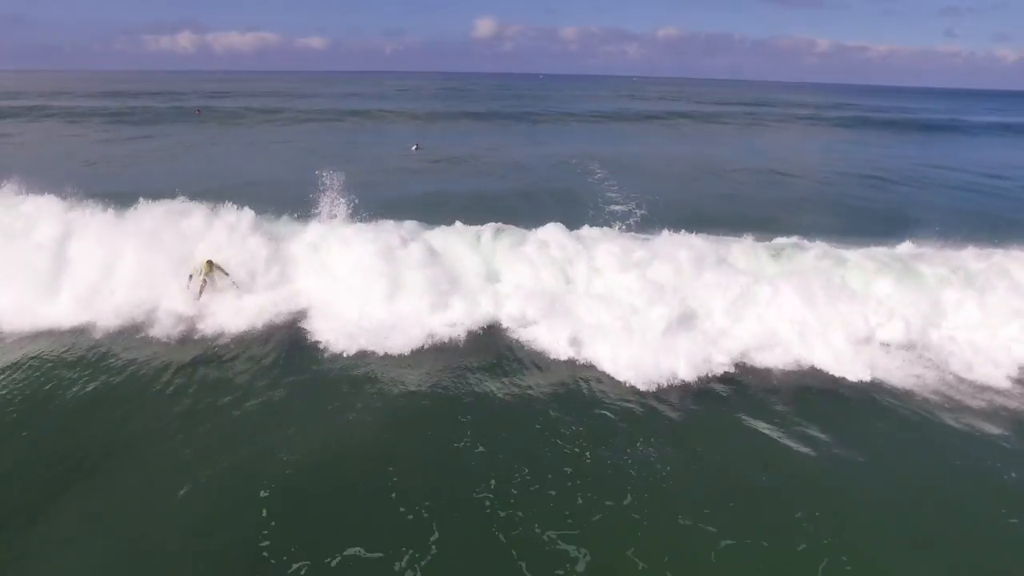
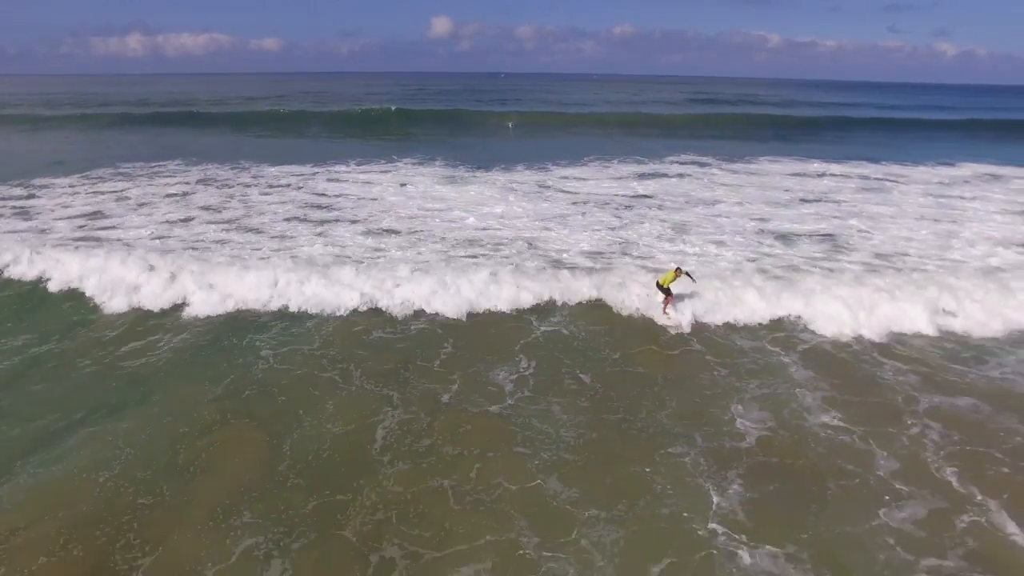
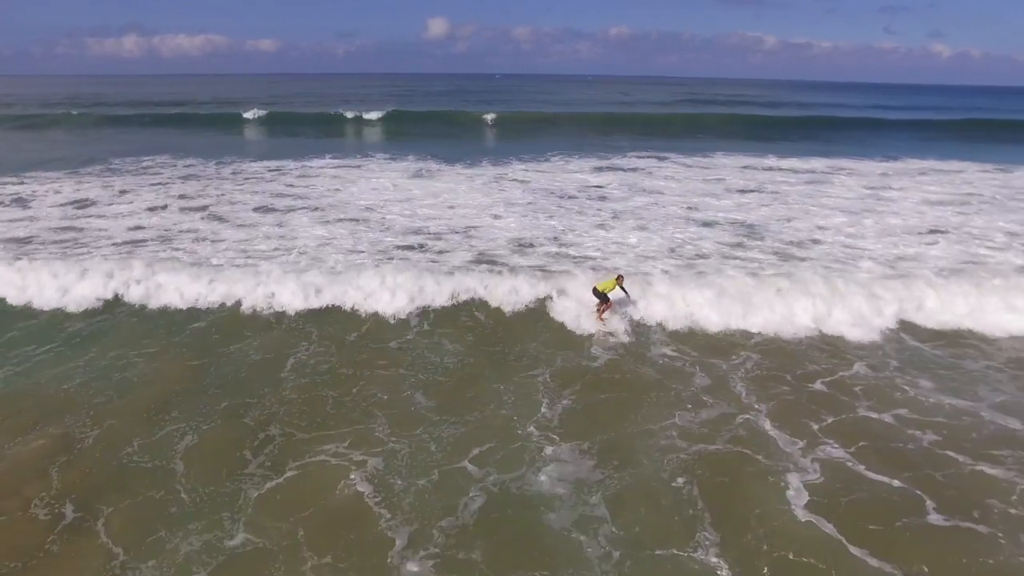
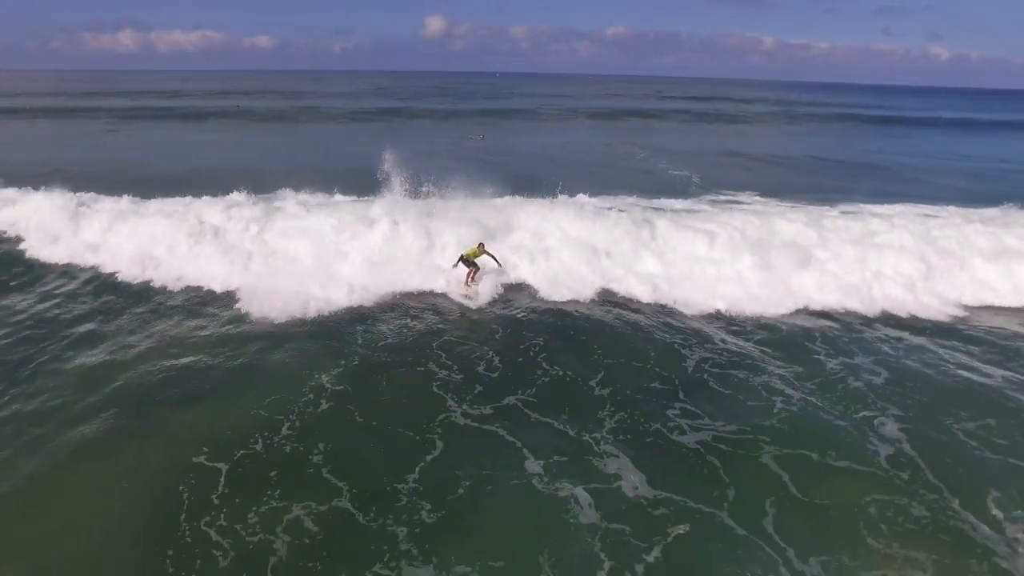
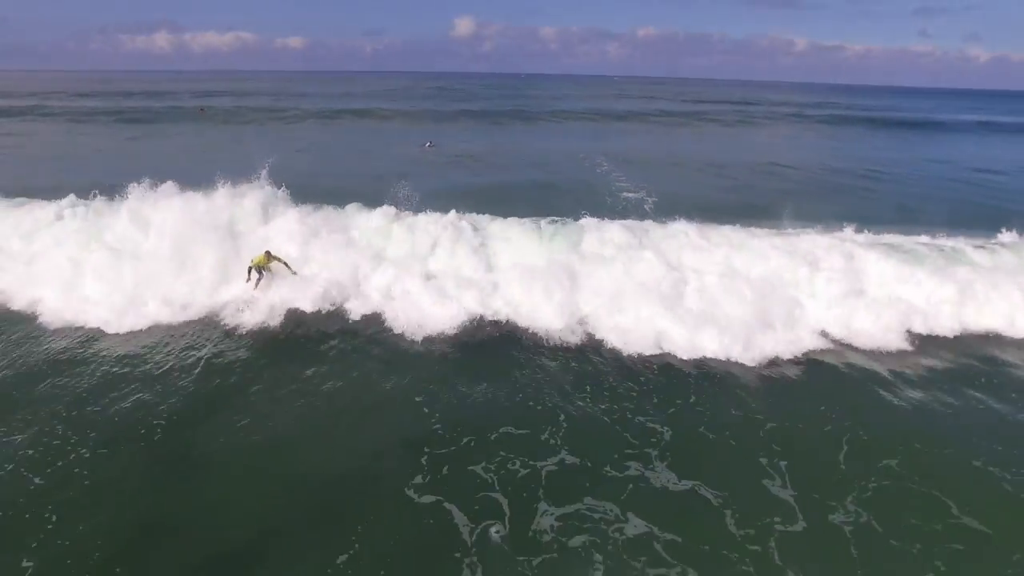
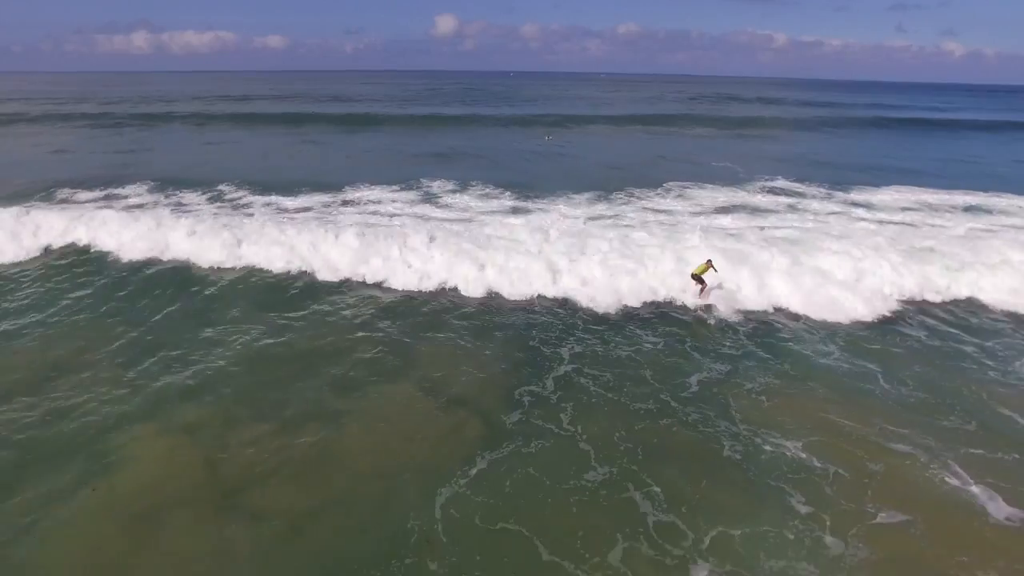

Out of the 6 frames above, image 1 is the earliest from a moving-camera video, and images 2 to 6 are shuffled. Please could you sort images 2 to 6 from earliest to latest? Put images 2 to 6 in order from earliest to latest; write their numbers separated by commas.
5, 4, 6, 2, 3
